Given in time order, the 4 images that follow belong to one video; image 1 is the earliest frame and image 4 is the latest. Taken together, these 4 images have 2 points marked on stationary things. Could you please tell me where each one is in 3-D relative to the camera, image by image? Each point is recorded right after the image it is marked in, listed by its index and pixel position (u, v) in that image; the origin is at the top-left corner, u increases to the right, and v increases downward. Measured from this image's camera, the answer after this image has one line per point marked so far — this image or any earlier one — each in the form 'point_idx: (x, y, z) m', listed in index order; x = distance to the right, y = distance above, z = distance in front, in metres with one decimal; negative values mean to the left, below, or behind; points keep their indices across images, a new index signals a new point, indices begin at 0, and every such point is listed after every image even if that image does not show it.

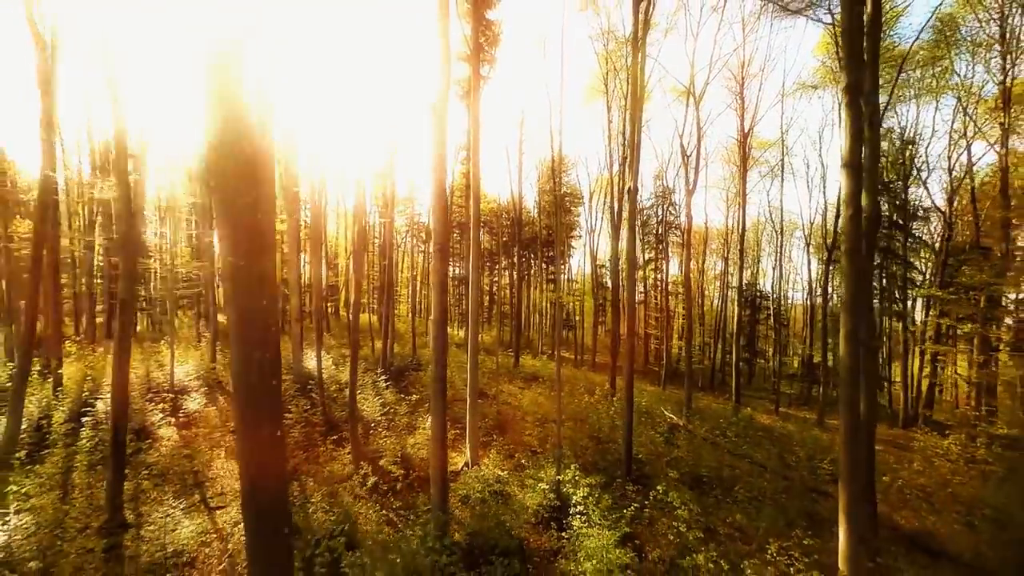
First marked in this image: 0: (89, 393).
0: (-10.4, -2.6, +12.3) m
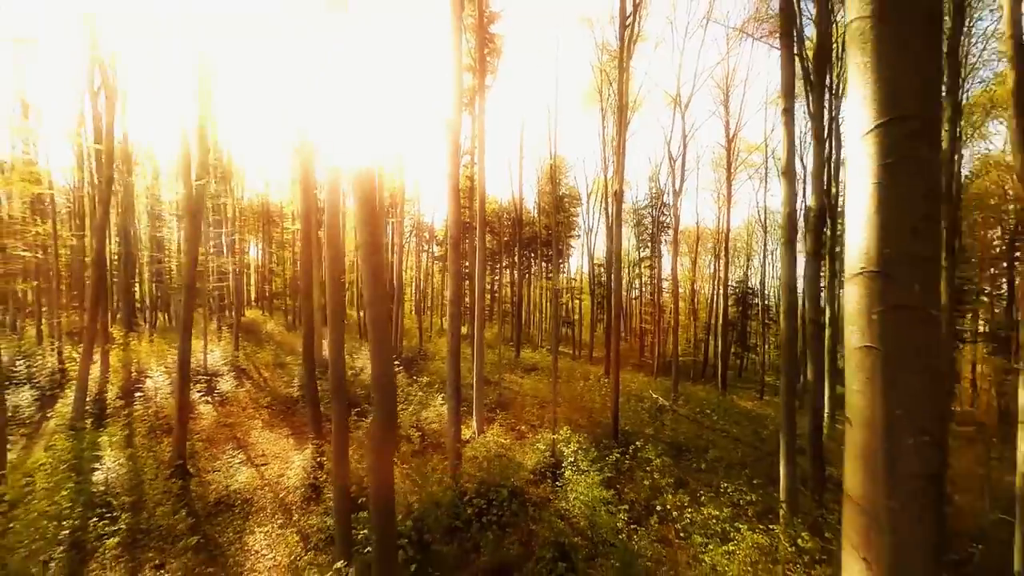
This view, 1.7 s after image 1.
0: (-10.4, -2.3, +13.7) m
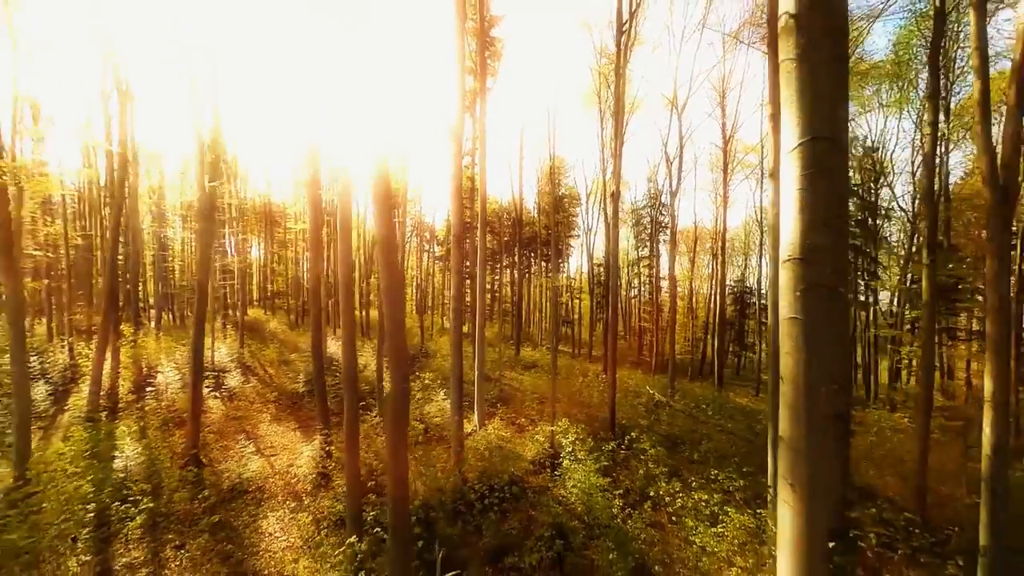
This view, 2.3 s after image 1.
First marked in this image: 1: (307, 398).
0: (-10.4, -2.3, +14.1) m
1: (-5.9, -3.2, +14.3) m
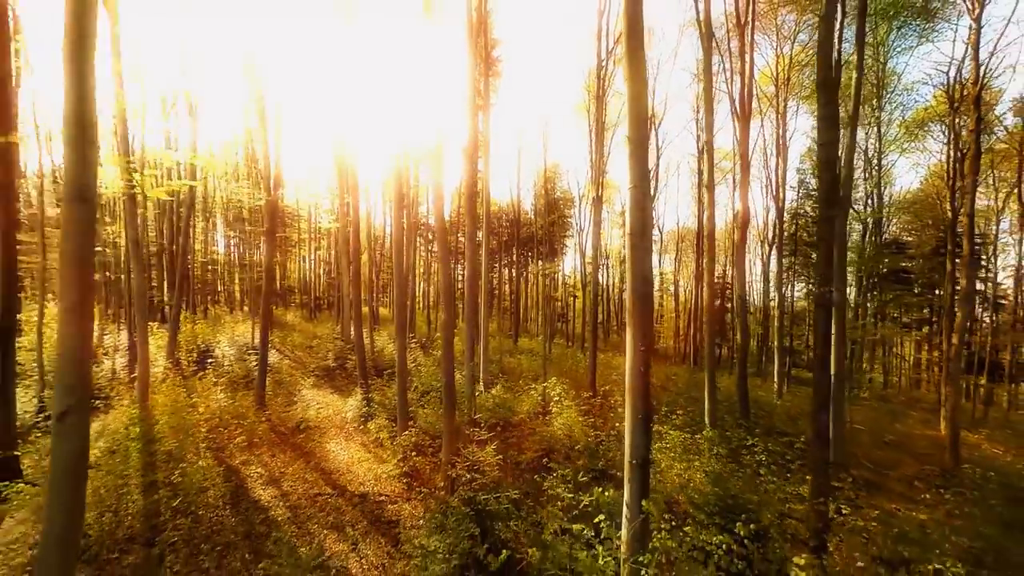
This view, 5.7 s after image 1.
0: (-10.4, -1.9, +16.6) m
1: (-5.9, -2.8, +16.9) m
